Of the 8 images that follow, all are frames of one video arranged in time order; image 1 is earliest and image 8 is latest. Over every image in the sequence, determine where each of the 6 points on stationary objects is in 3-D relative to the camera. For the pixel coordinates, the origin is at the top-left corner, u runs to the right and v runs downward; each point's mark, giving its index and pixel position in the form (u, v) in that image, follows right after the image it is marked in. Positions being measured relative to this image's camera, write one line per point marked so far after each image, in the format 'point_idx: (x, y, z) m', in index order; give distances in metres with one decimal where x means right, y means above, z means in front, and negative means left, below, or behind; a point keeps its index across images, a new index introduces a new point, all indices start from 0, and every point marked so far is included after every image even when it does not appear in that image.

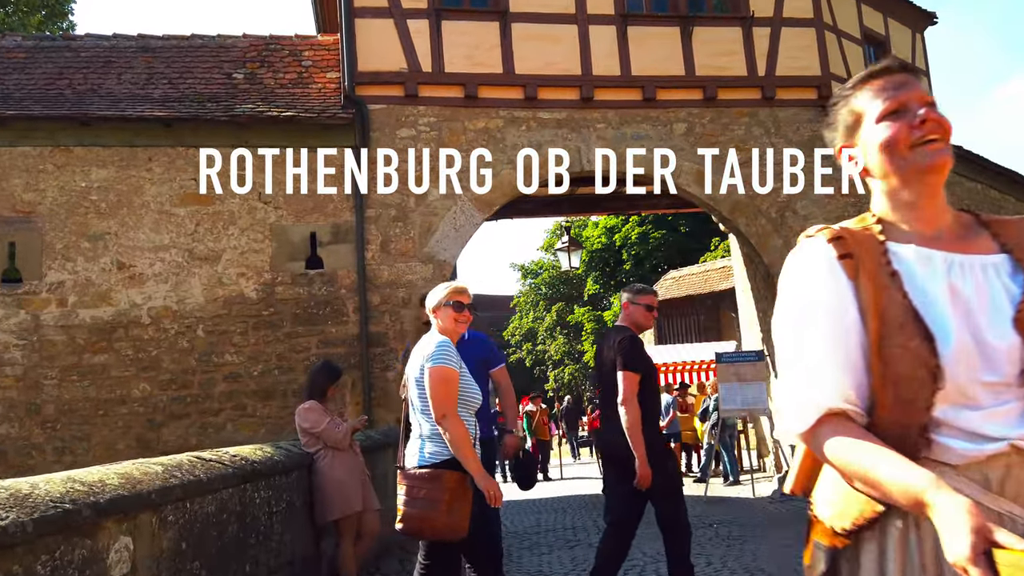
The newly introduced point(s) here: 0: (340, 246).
0: (-1.7, +0.4, +7.9) m
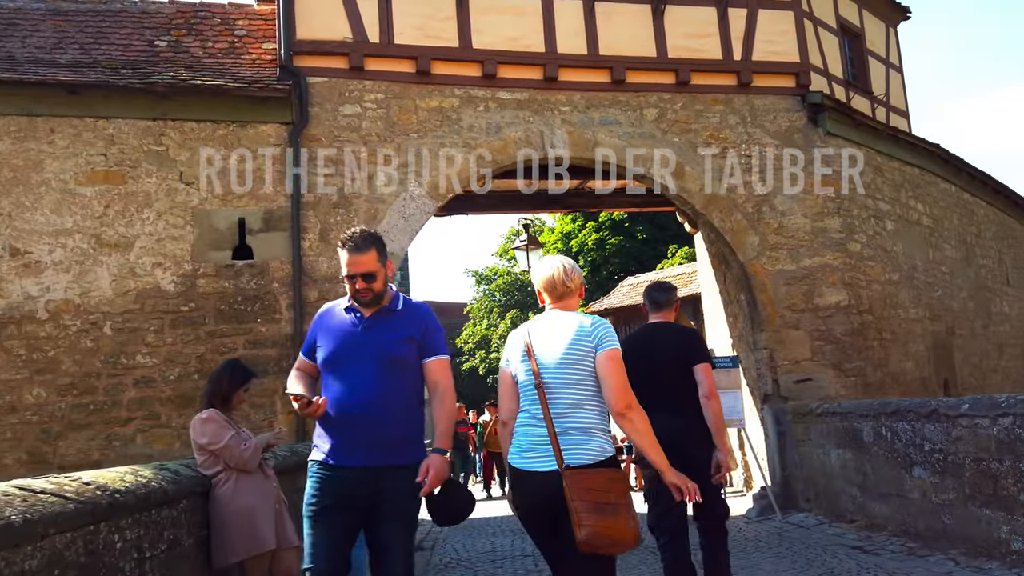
0: (-2.1, +0.5, +7.0) m
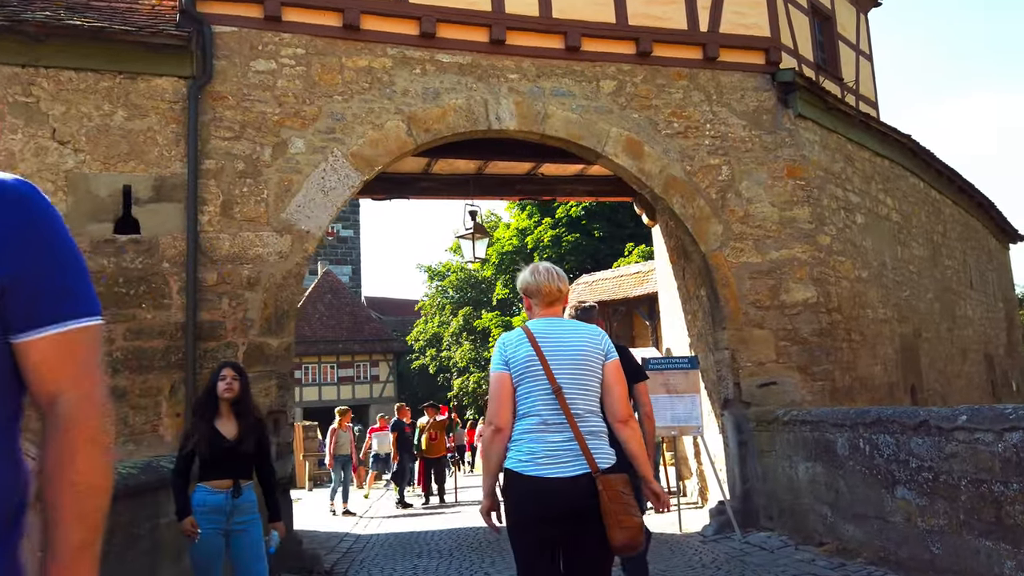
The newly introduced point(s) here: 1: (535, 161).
0: (-2.7, +0.6, +6.0) m
1: (+0.3, +1.5, +9.2) m
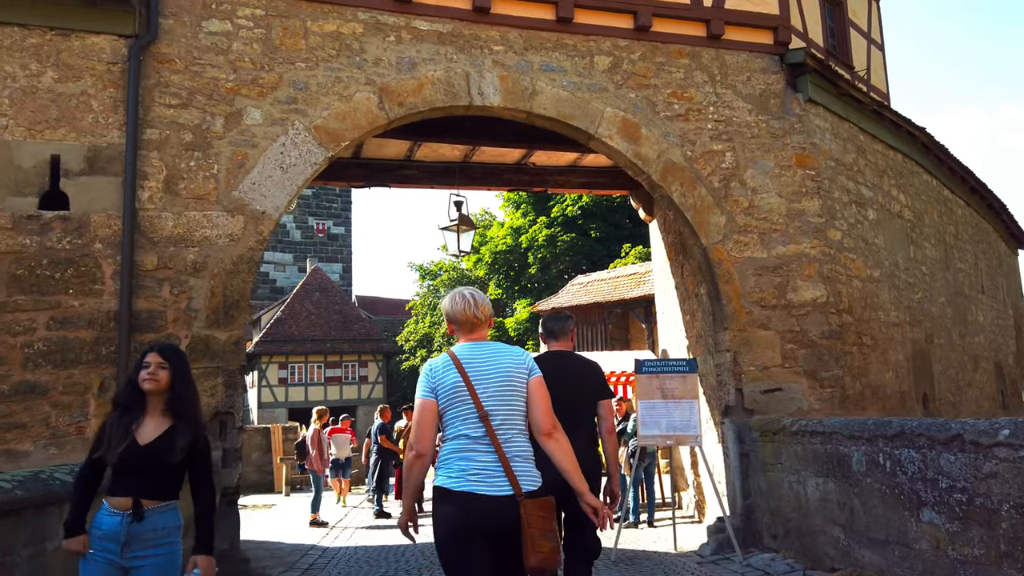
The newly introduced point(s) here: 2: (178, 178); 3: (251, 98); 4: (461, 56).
0: (-2.8, +0.7, +5.3) m
1: (+0.1, +1.5, +8.6) m
2: (-2.3, +0.8, +5.5) m
3: (-1.9, +1.4, +5.7) m
4: (-0.4, +1.9, +6.3) m
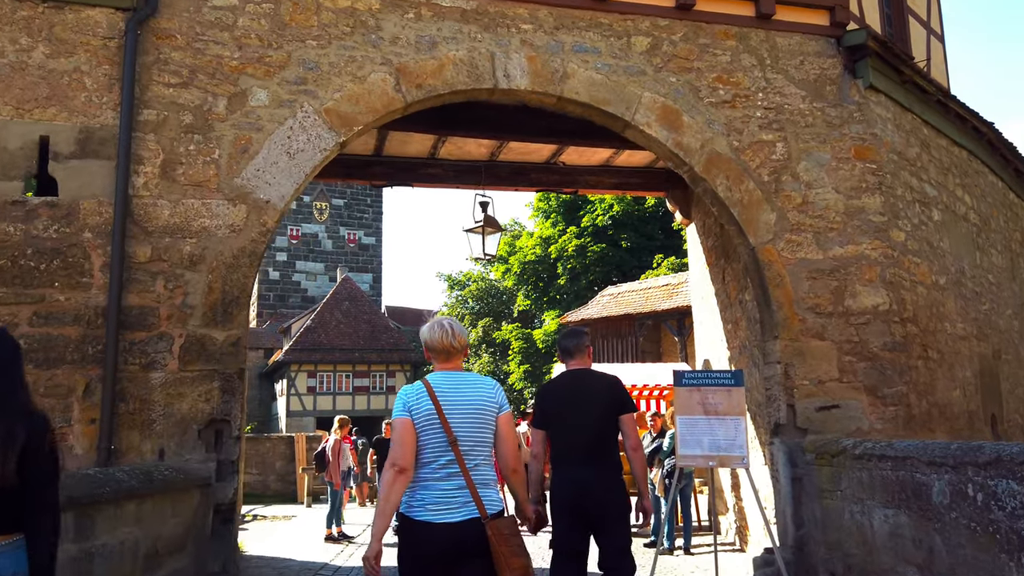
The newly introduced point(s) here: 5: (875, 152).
0: (-2.6, +0.8, +4.9) m
1: (+0.4, +1.5, +8.0) m
2: (-2.1, +0.8, +5.0) m
3: (-1.7, +1.4, +5.2) m
4: (-0.2, +1.9, +5.8) m
5: (+3.0, +1.1, +6.5) m
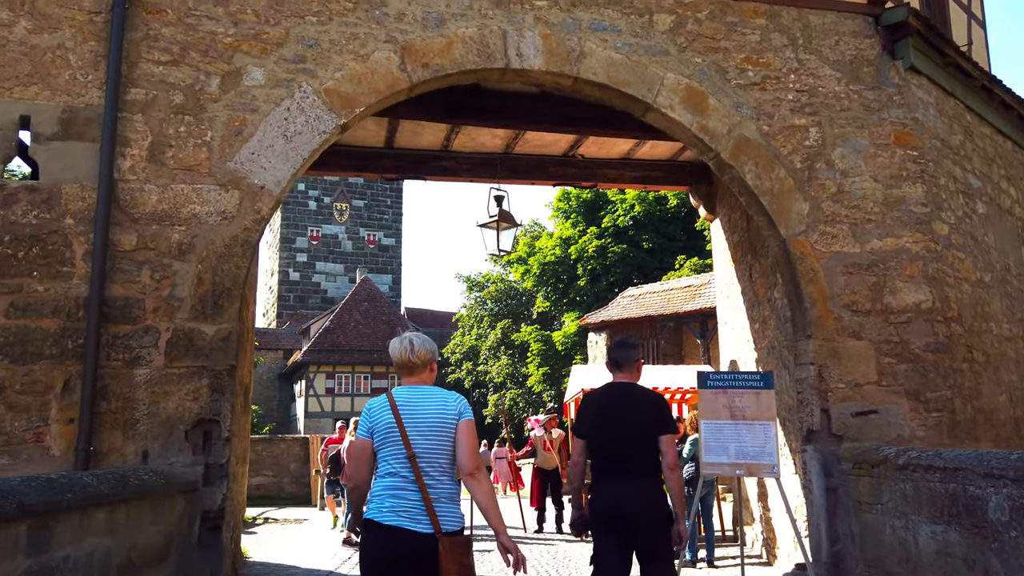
0: (-2.6, +0.8, +4.6) m
1: (+0.6, +1.5, +7.7) m
2: (-2.1, +0.9, +4.7) m
3: (-1.6, +1.5, +4.9) m
4: (-0.1, +1.9, +5.4) m
5: (+3.1, +1.1, +6.0) m
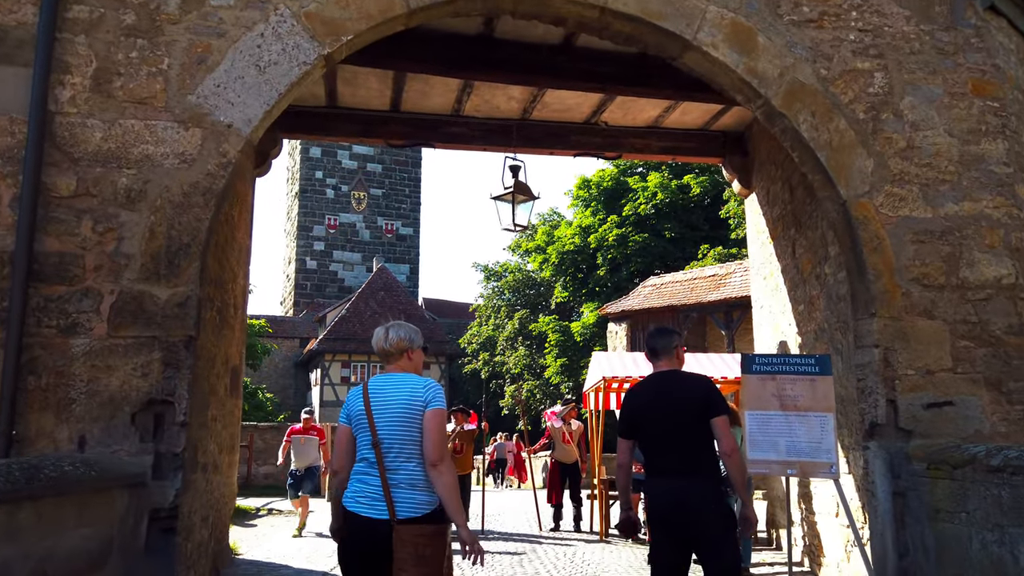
0: (-2.5, +1.1, +3.8) m
1: (+0.7, +1.7, +6.9) m
2: (-2.0, +1.1, +4.0) m
3: (-1.5, +1.7, +4.2) m
4: (0.0, +2.1, +4.6) m
5: (+3.2, +1.3, +5.2) m
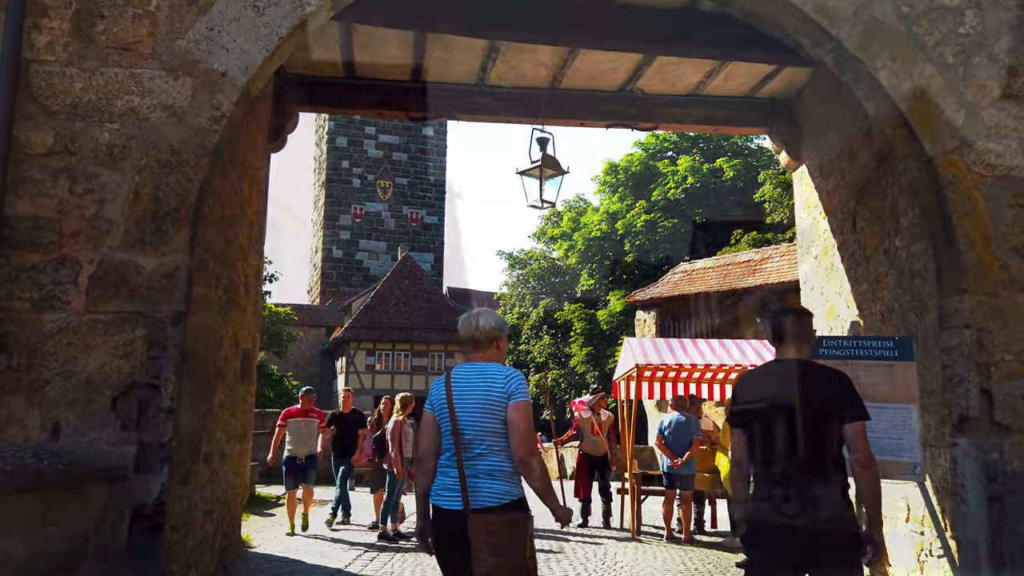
0: (-2.3, +1.2, +3.3) m
1: (+1.0, +1.9, +6.3) m
2: (-1.8, +1.2, +3.5) m
3: (-1.4, +1.8, +3.6) m
4: (+0.2, +2.2, +4.0) m
5: (+3.4, +1.5, +4.5) m
